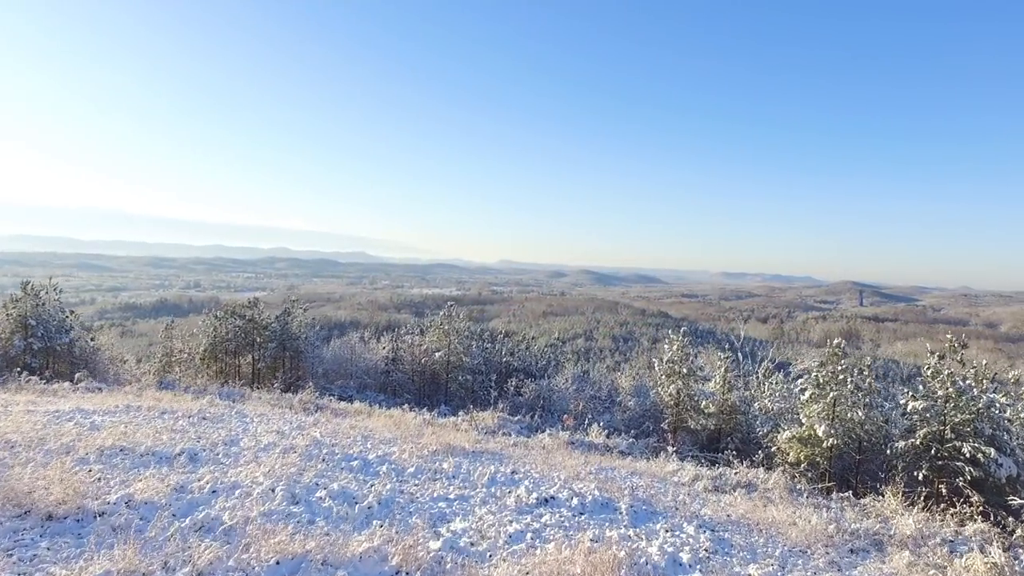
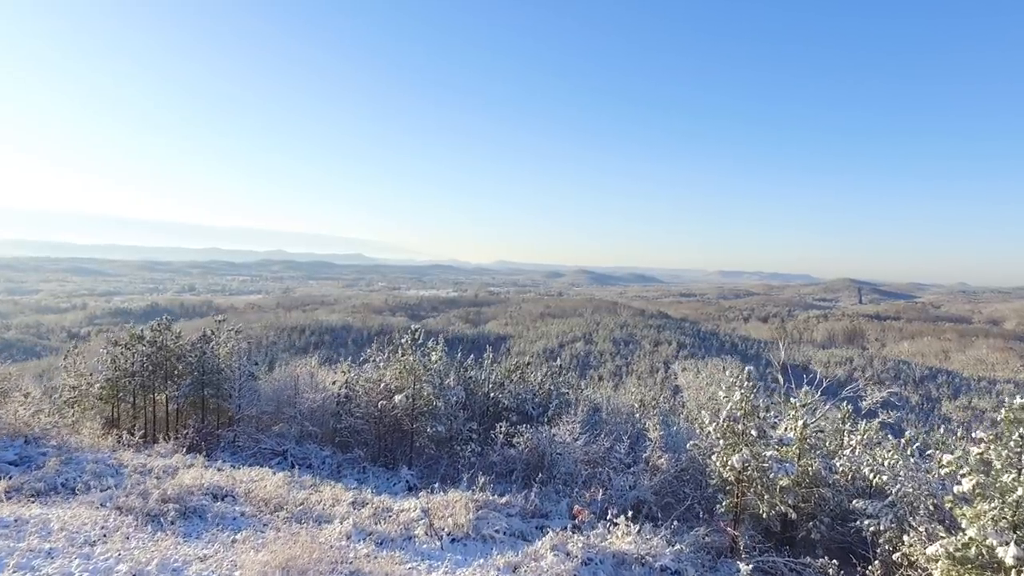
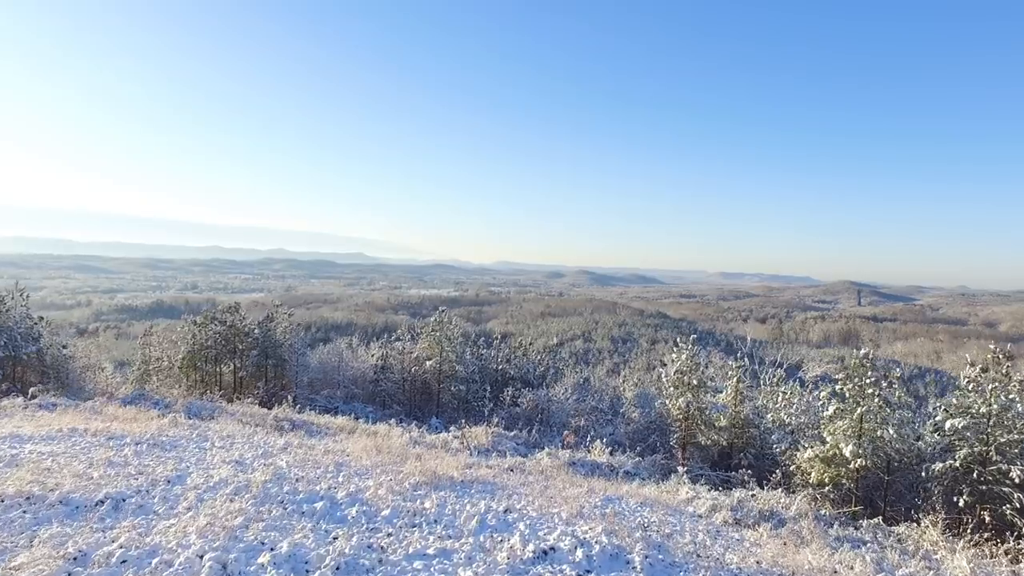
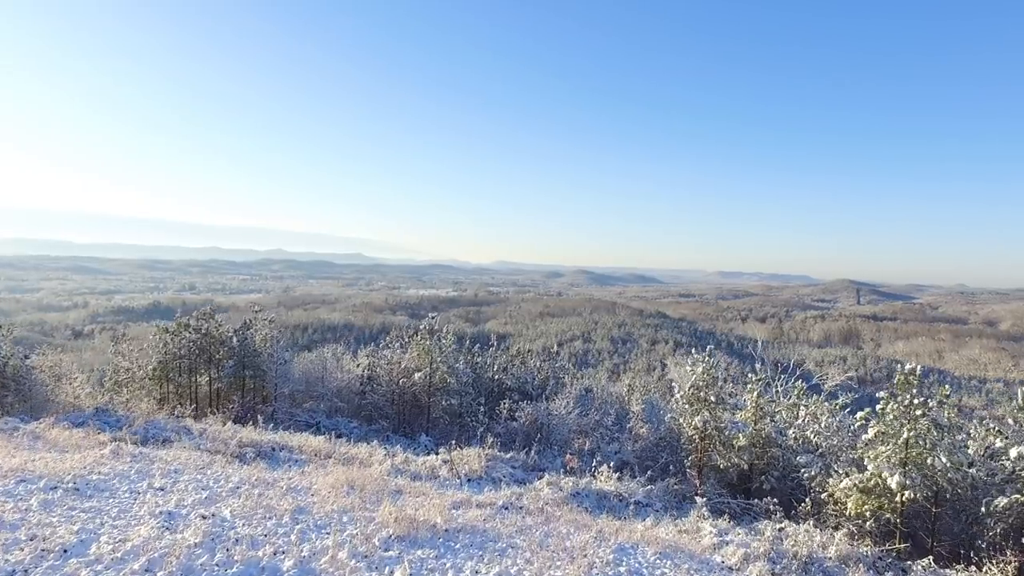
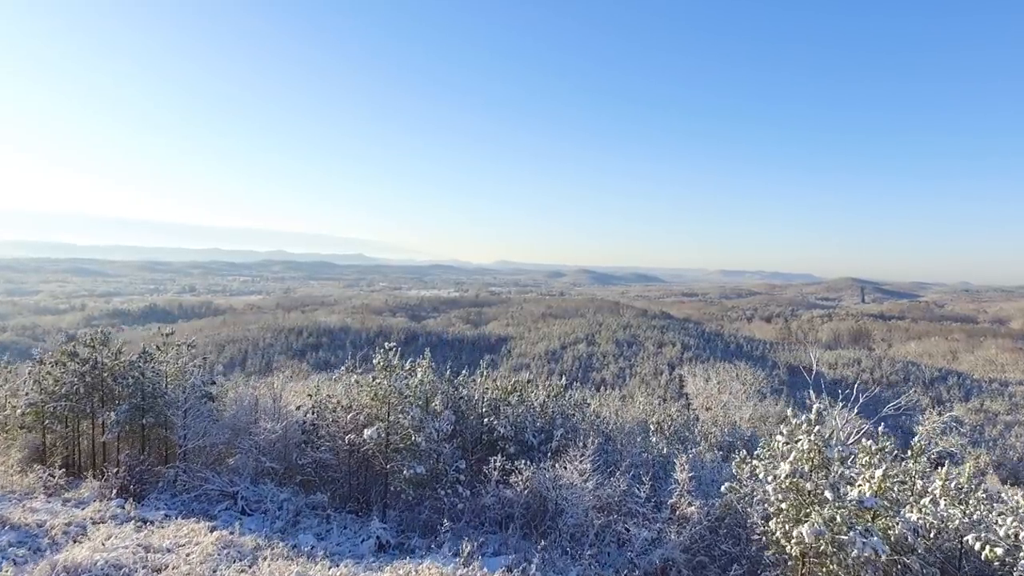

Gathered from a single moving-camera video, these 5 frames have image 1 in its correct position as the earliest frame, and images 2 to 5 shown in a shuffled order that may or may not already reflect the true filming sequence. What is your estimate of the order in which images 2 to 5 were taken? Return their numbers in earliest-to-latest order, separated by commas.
3, 4, 2, 5
